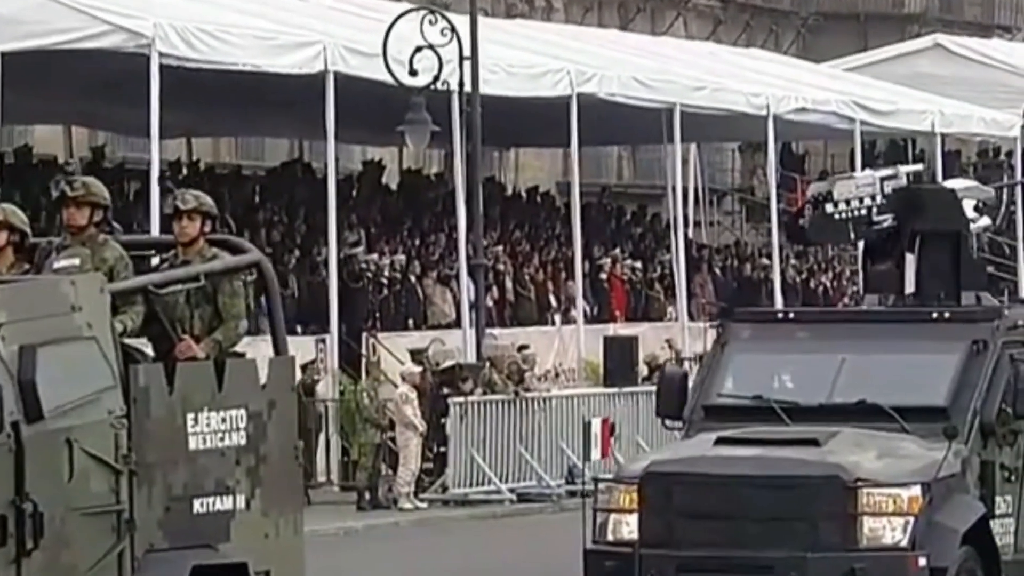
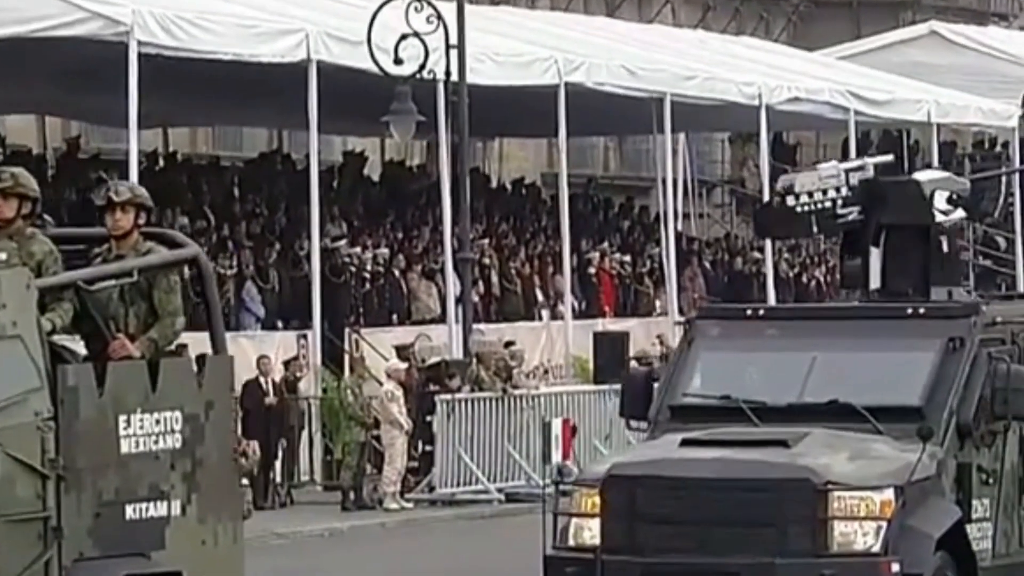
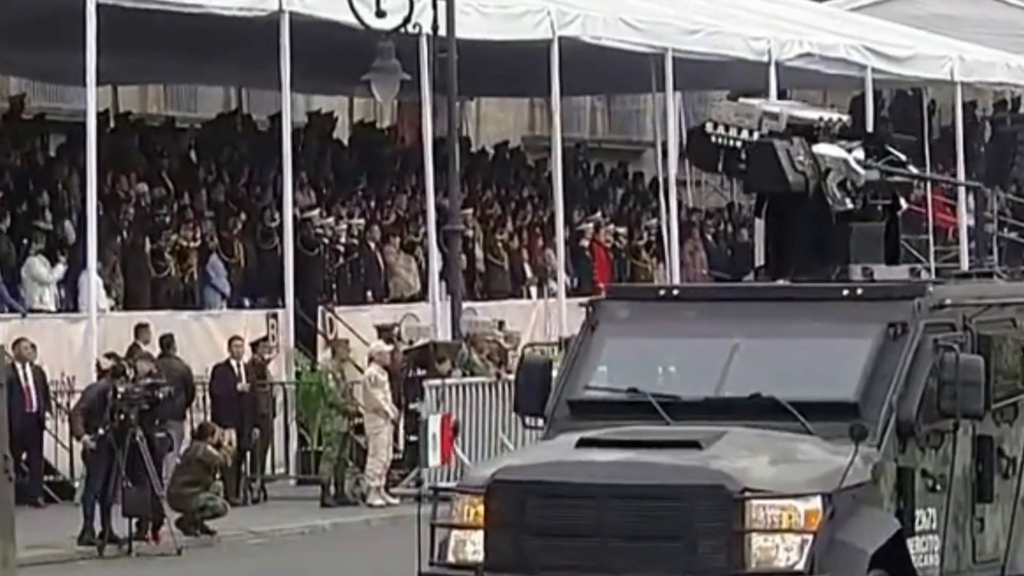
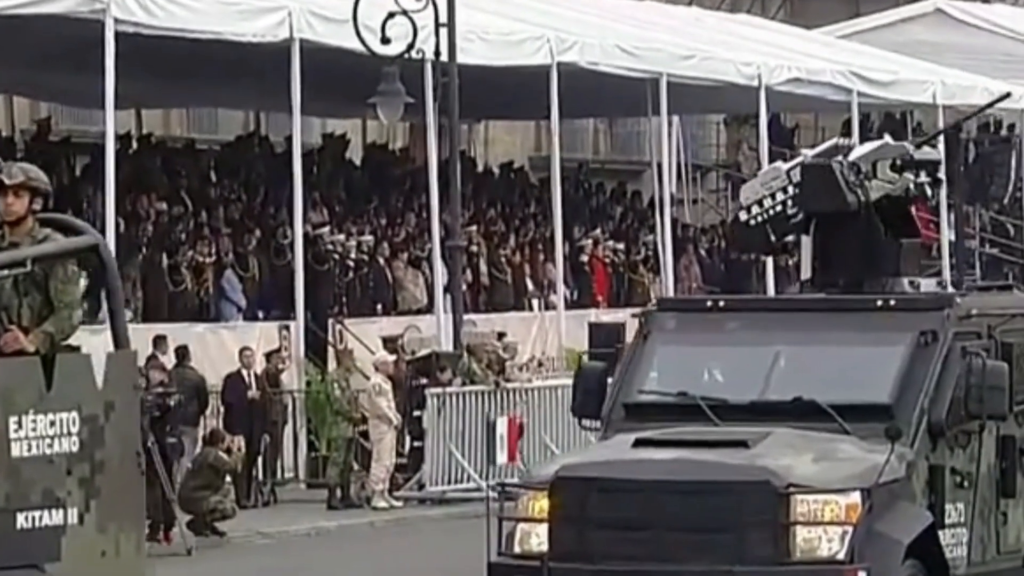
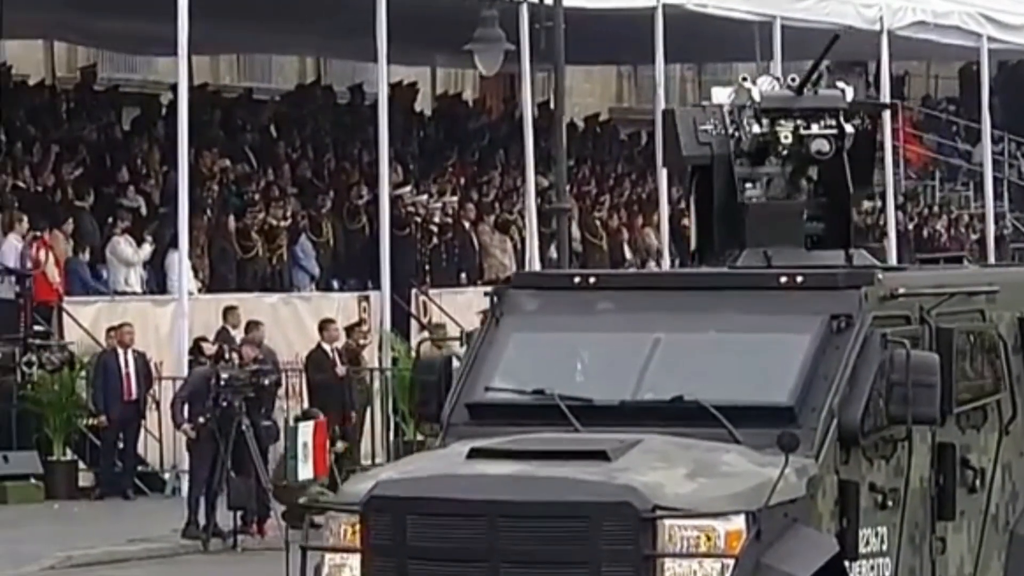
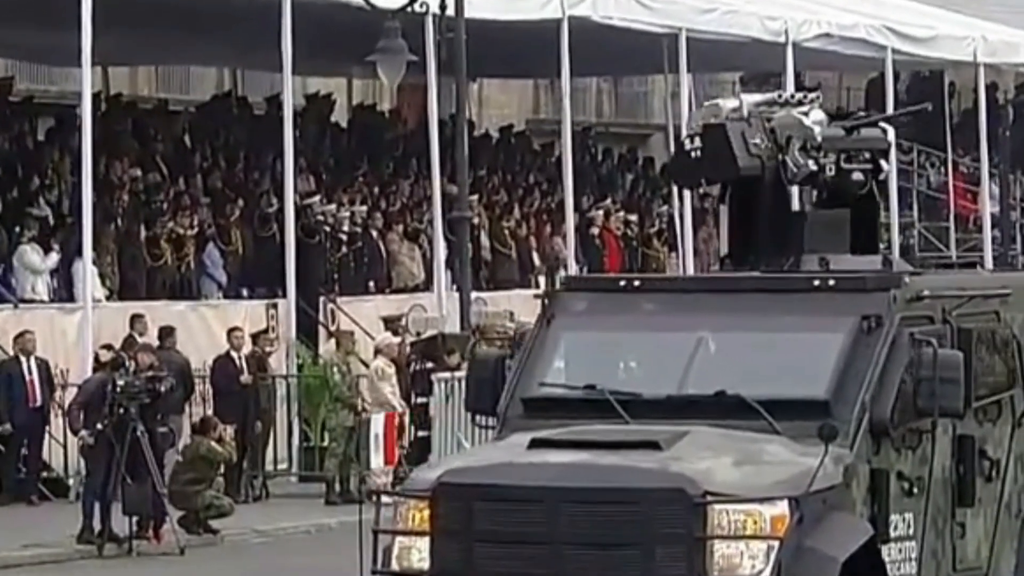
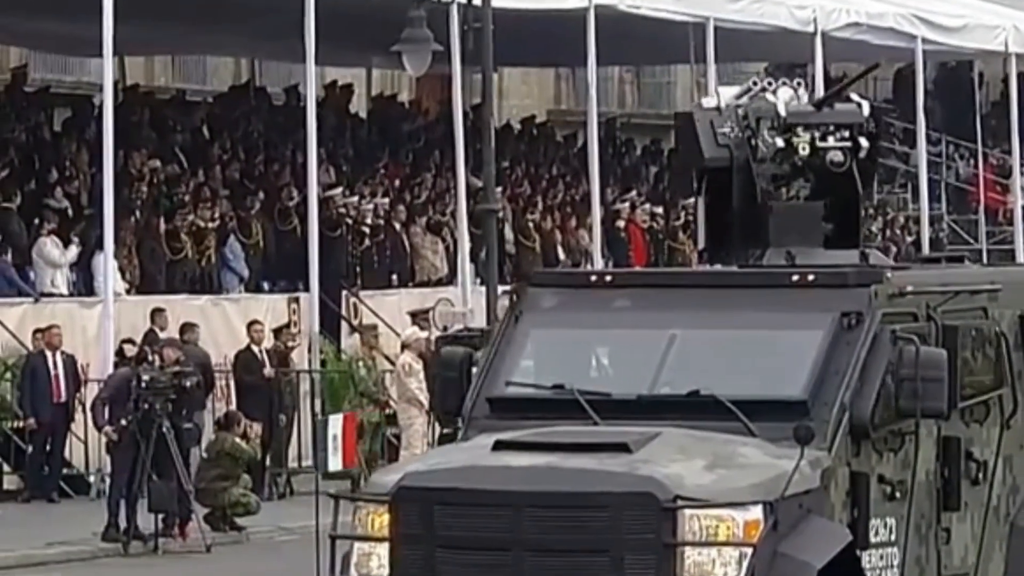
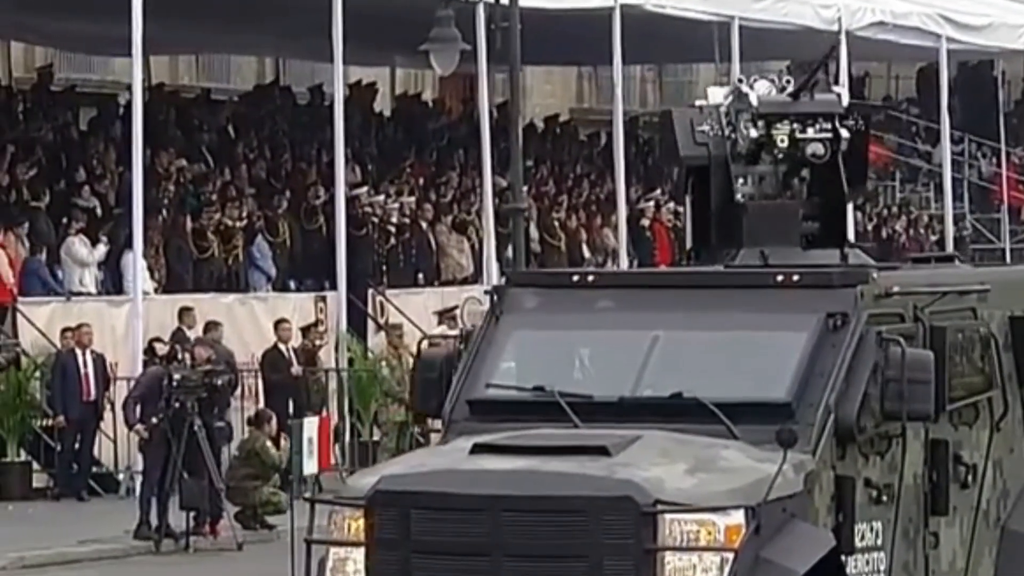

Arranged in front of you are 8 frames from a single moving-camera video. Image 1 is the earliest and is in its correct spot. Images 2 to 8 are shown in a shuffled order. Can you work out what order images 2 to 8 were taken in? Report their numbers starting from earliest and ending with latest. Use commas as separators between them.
2, 4, 3, 6, 7, 8, 5
